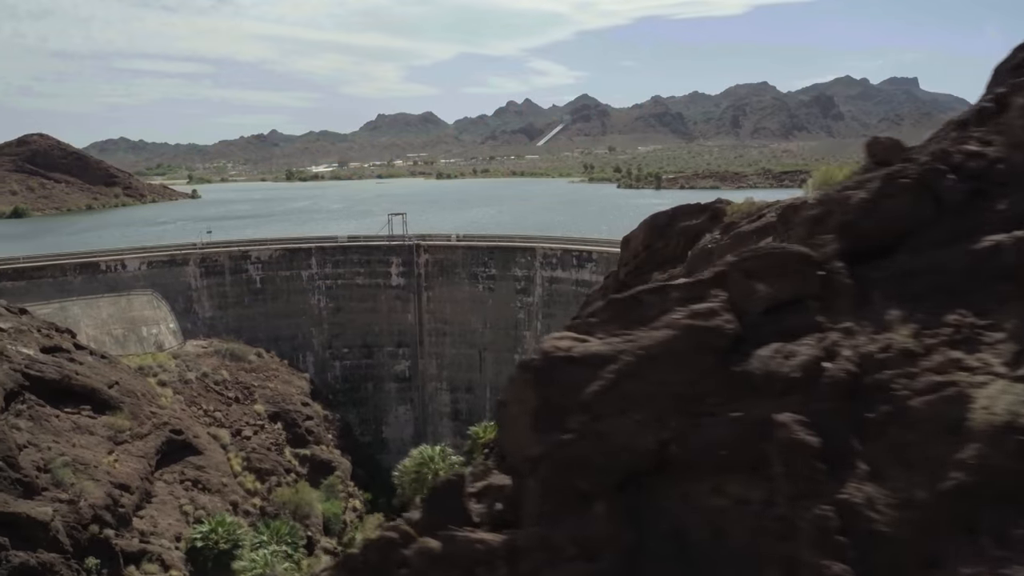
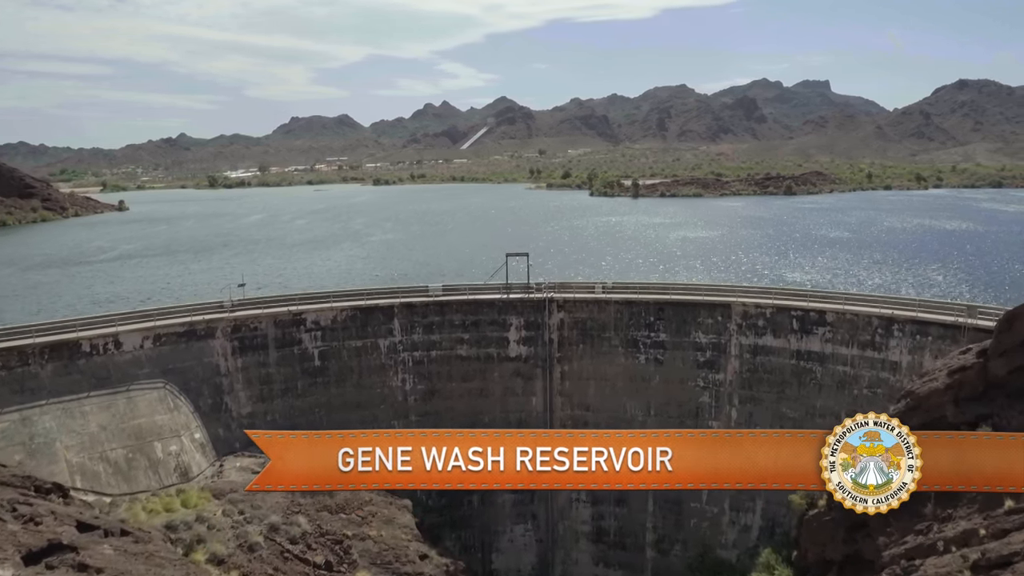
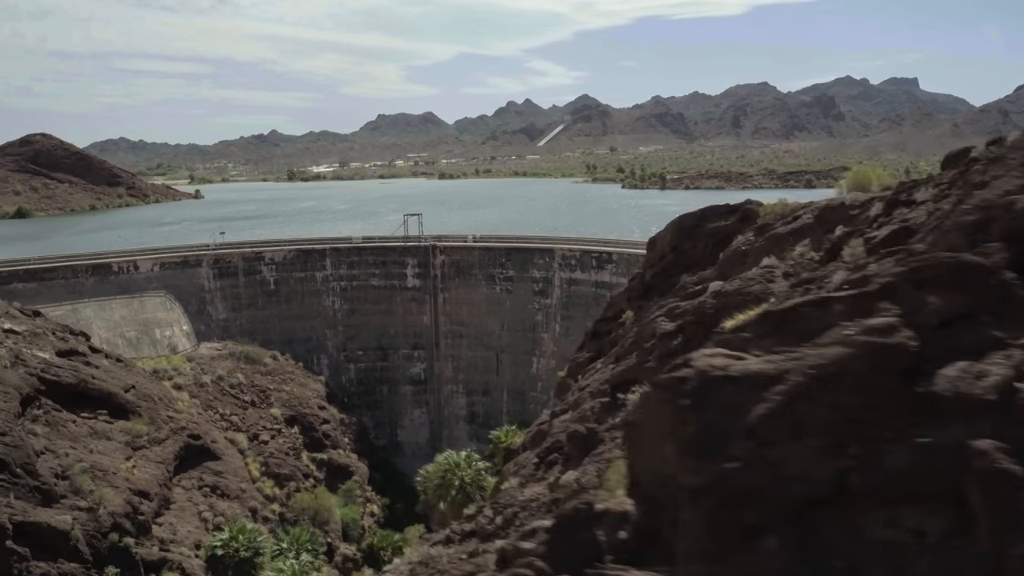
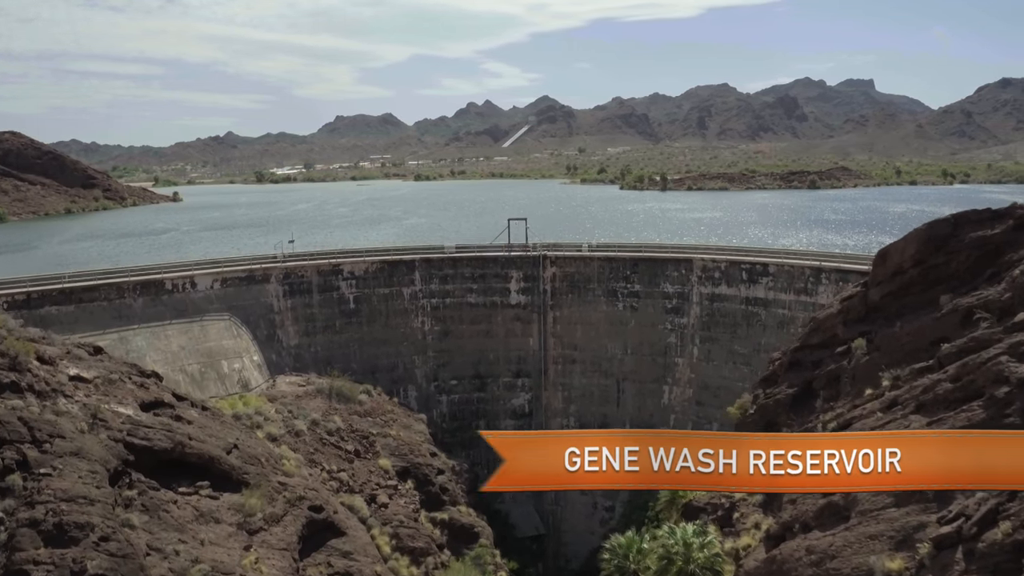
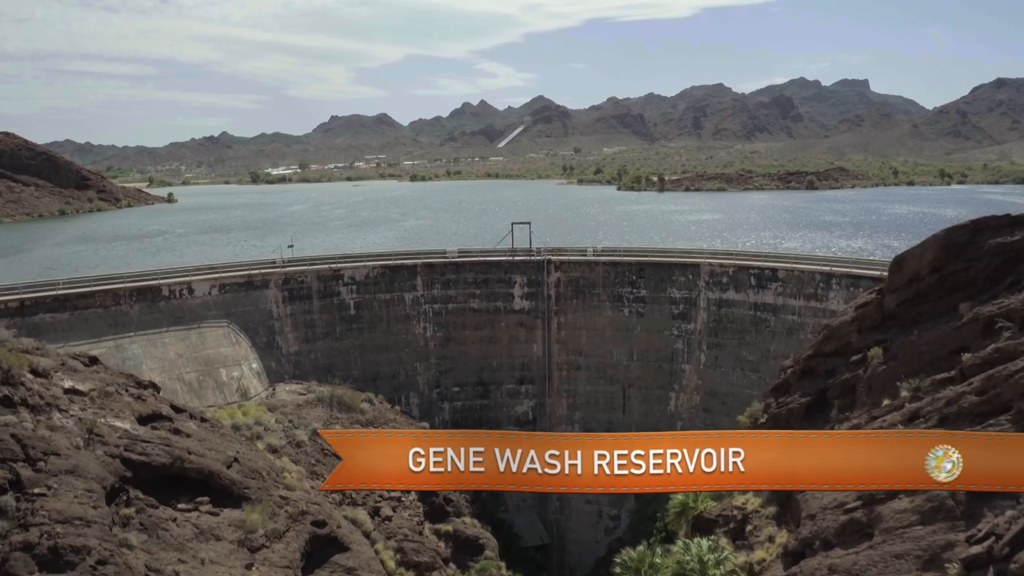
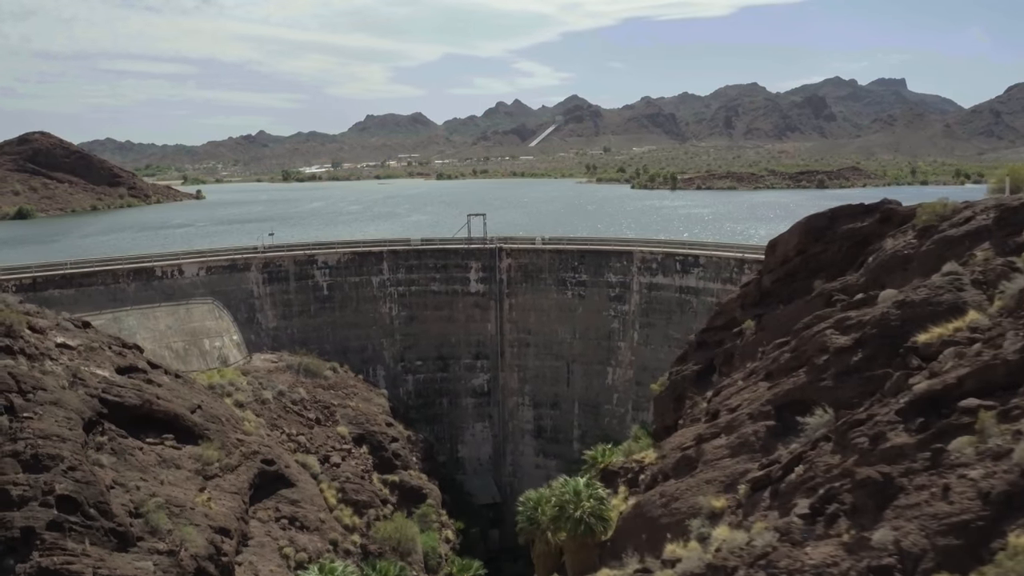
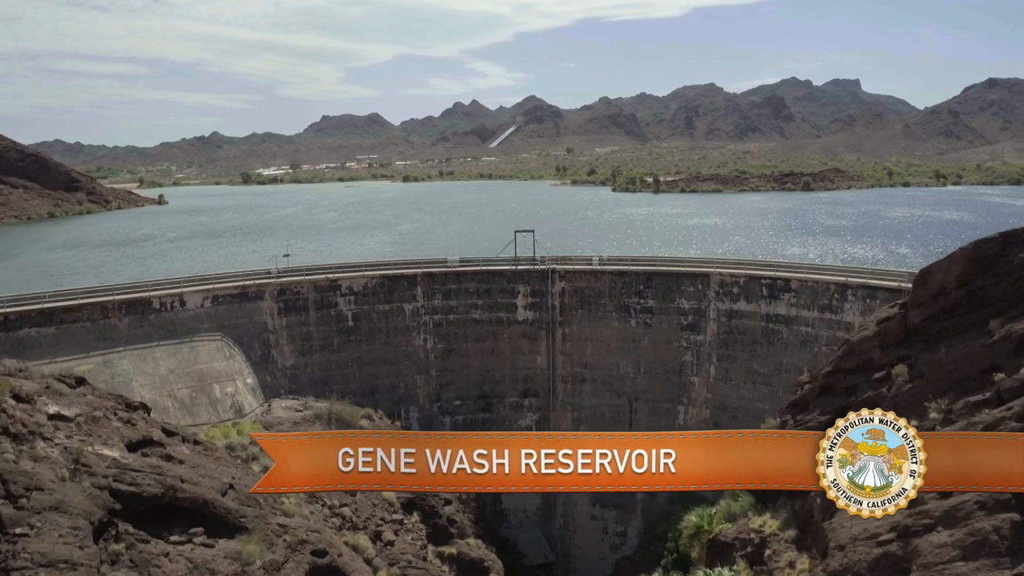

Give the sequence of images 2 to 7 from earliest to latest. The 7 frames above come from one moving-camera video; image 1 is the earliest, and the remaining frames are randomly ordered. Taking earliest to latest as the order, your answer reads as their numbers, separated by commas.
3, 6, 4, 5, 7, 2
